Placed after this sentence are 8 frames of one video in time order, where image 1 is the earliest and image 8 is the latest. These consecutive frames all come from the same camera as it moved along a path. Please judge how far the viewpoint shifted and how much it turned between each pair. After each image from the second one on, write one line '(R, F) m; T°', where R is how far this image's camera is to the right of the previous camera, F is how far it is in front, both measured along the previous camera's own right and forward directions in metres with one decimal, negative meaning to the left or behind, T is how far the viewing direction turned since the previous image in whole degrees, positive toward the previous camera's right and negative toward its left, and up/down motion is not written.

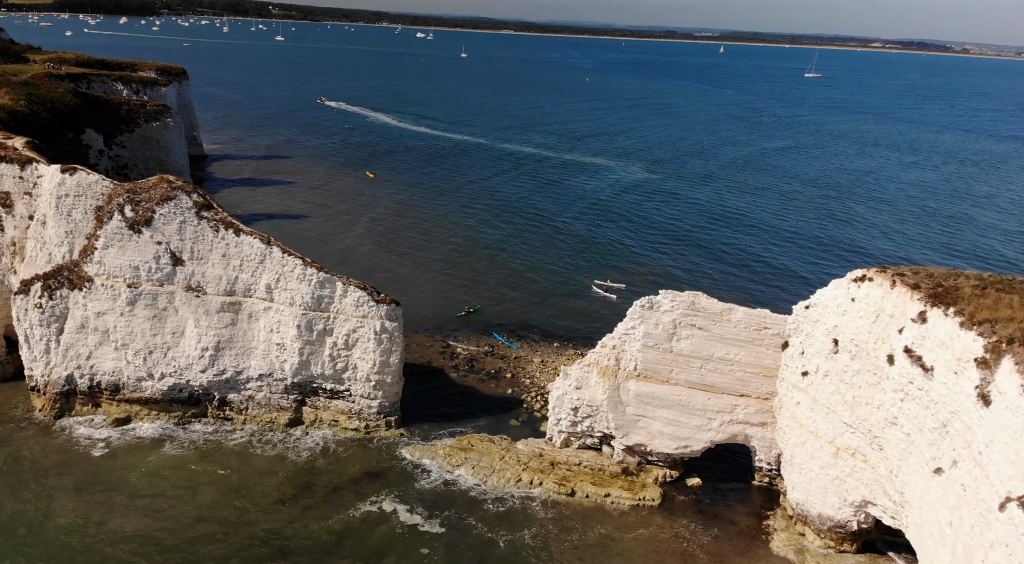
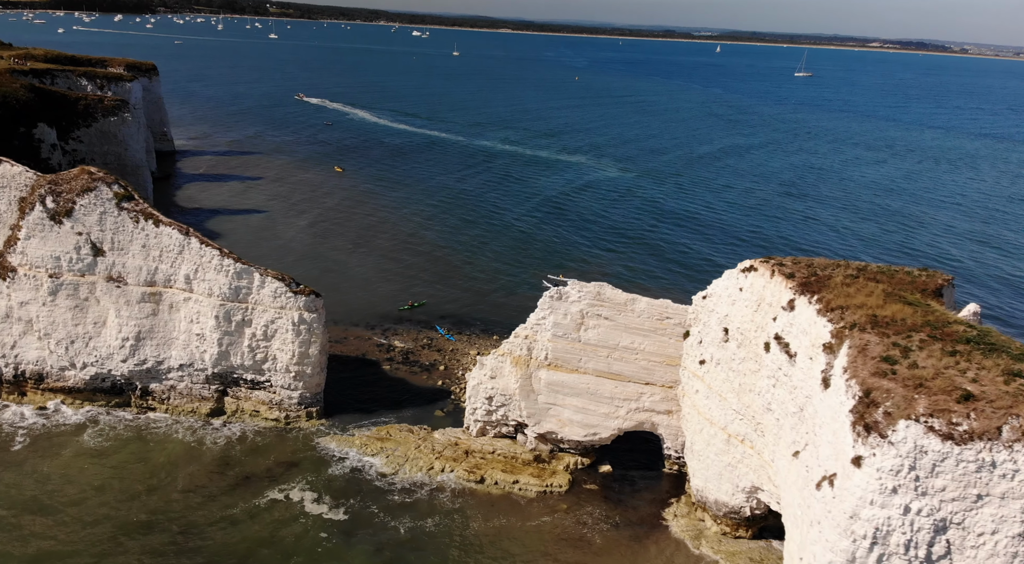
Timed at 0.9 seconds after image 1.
(+2.7, -0.3) m; 0°
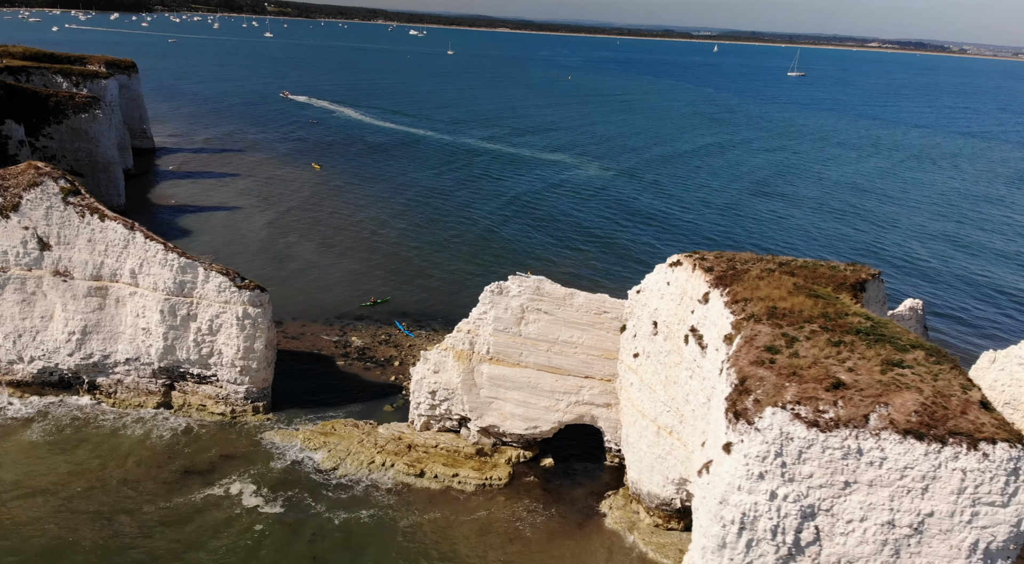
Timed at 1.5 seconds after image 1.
(+1.8, -0.2) m; 0°
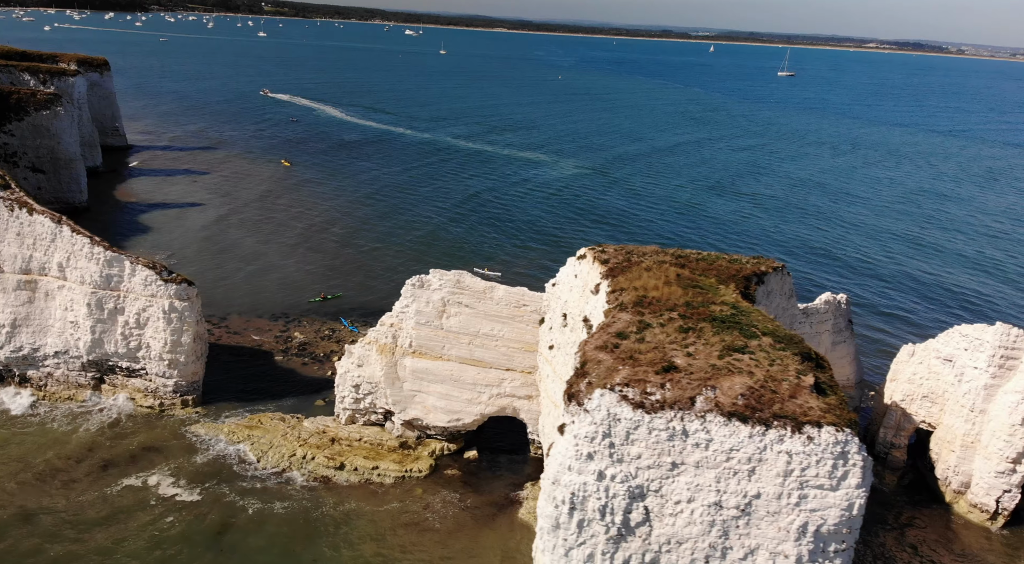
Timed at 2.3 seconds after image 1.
(+2.5, -0.2) m; 0°
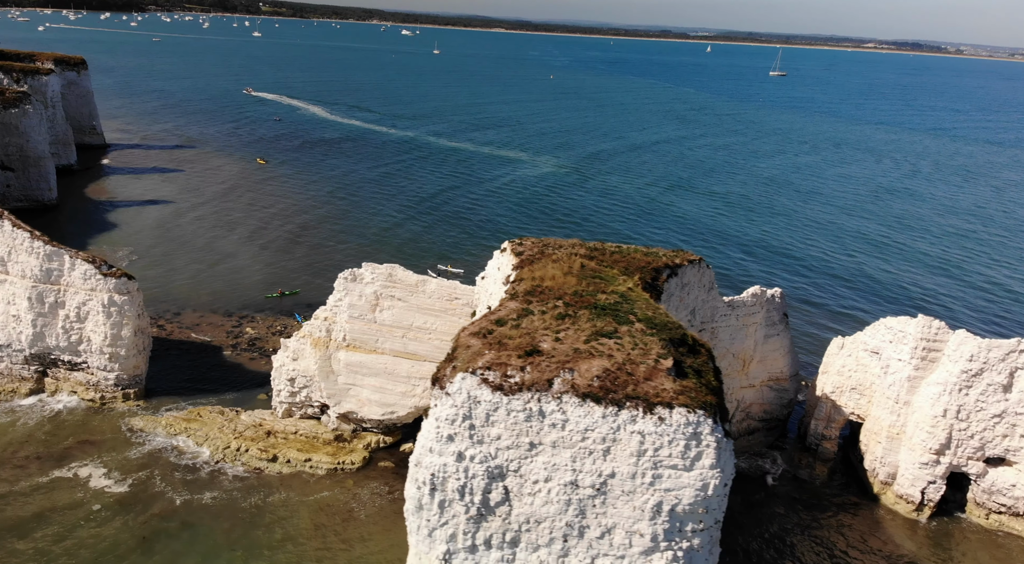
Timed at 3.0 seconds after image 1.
(+2.1, -0.3) m; 0°
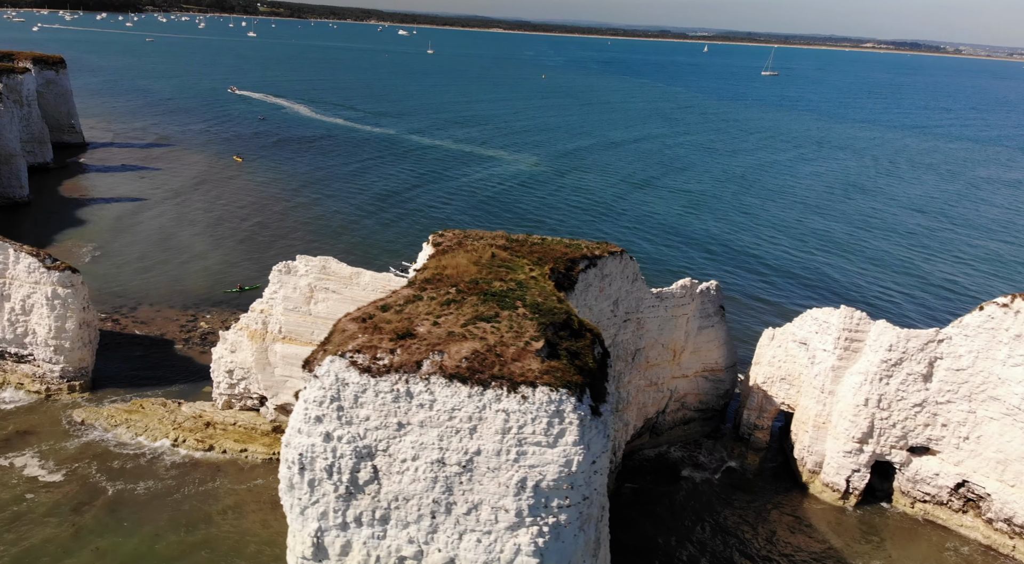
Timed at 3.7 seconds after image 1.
(+2.1, -0.3) m; 0°
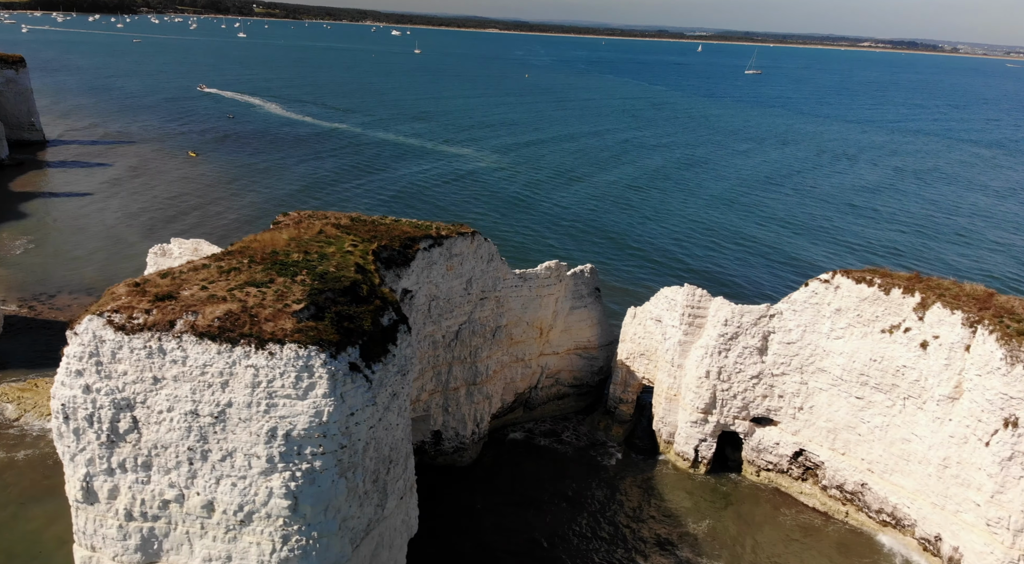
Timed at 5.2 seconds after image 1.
(+4.2, -1.1) m; 0°
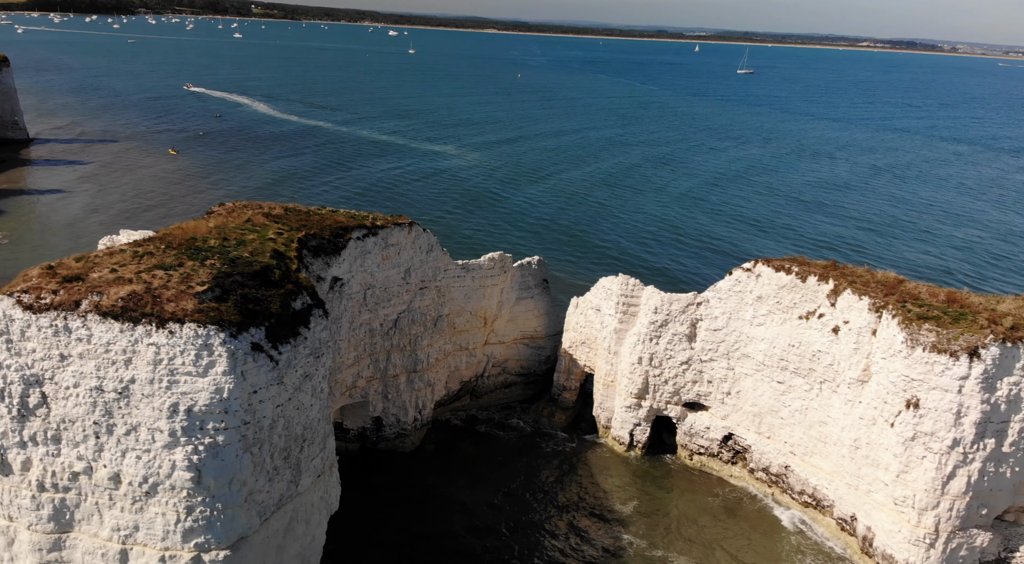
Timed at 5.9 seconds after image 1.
(+1.9, -0.7) m; 0°
